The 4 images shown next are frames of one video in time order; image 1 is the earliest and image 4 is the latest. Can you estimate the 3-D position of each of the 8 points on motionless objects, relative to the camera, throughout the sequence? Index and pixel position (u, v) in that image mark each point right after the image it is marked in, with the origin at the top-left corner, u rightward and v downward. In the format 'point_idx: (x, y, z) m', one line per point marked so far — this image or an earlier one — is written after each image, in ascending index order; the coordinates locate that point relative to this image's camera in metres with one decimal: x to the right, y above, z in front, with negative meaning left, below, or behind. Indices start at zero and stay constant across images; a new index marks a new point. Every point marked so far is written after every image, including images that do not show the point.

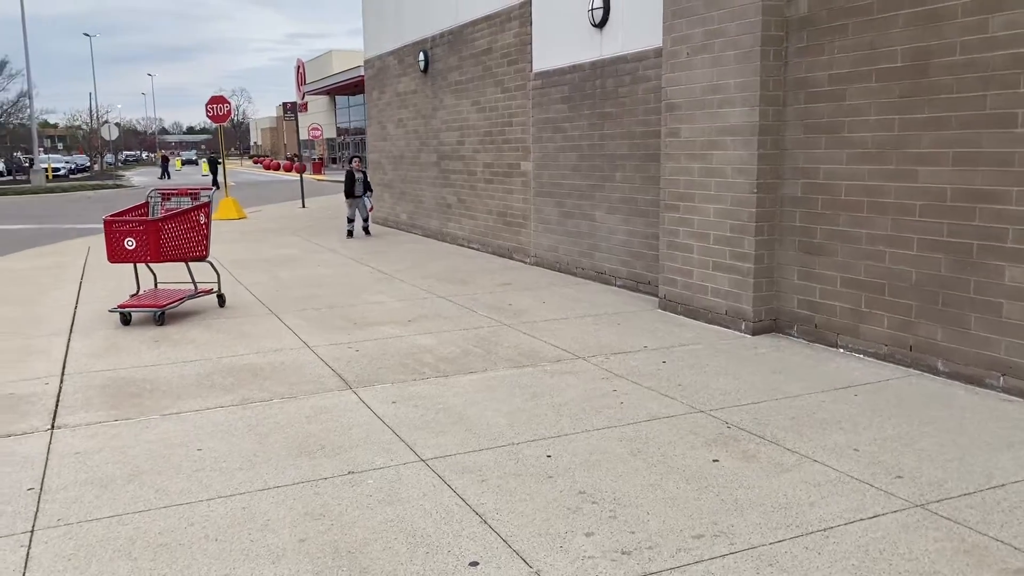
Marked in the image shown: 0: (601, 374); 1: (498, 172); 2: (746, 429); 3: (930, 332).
0: (+0.6, -0.6, +5.9) m
1: (-0.2, +1.6, +12.0) m
2: (+1.3, -0.8, +4.7) m
3: (+2.8, -0.3, +5.8) m
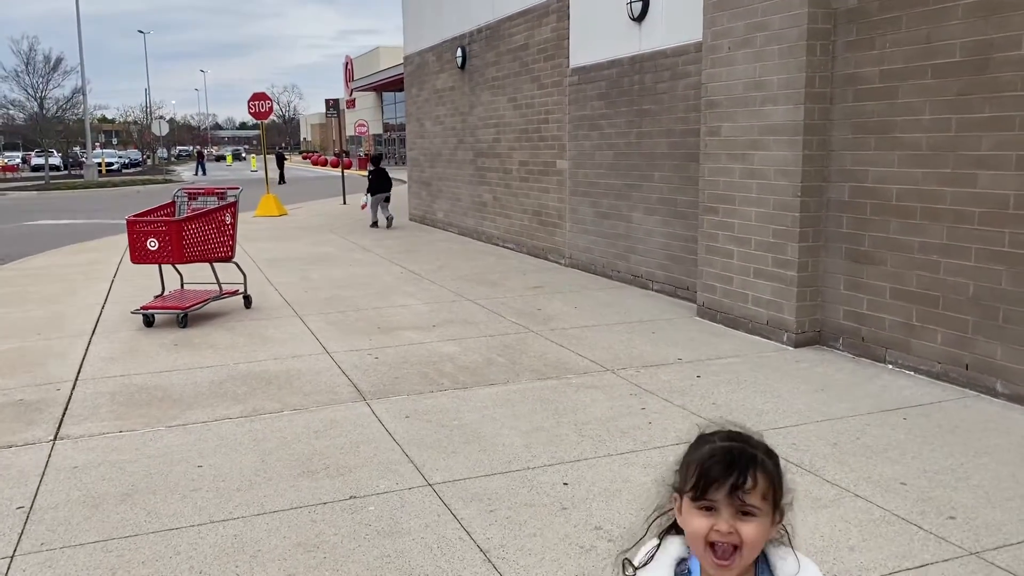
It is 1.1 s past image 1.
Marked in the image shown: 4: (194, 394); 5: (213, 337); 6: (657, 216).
0: (+0.8, -0.7, +5.6) m
1: (+0.3, +1.6, +11.6) m
2: (+1.4, -0.9, +4.4) m
3: (+3.0, -0.4, +5.3) m
4: (-2.1, -0.7, +5.6) m
5: (-2.5, -0.4, +7.3) m
6: (+1.5, +0.7, +8.9) m
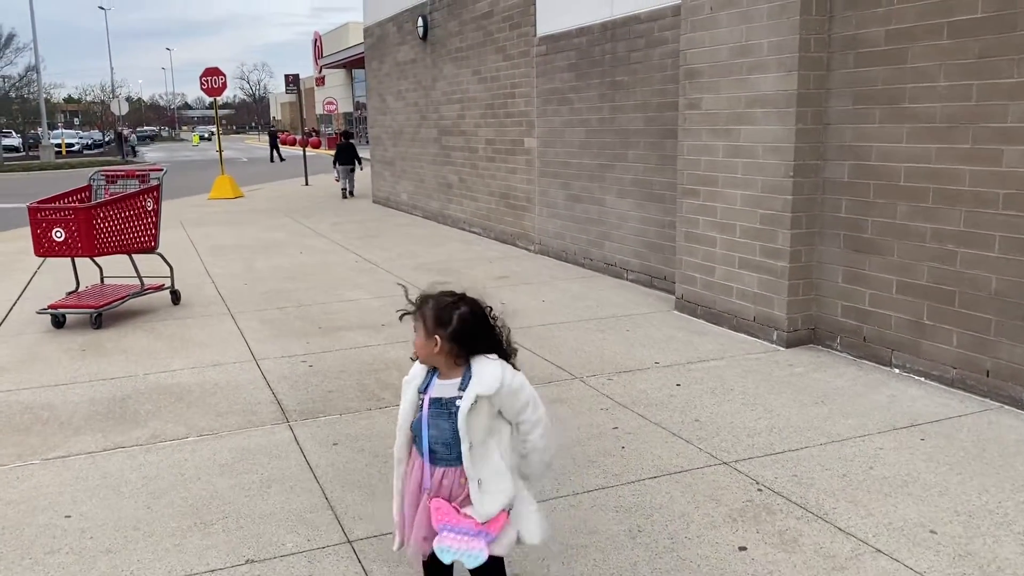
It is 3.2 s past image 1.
0: (+0.5, -0.6, +4.8) m
1: (-0.2, +1.7, +10.8) m
2: (+1.1, -0.9, +3.6) m
3: (+2.7, -0.4, +4.6) m
4: (-2.4, -0.7, +4.8) m
5: (-2.9, -0.4, +6.4) m
6: (+1.1, +0.8, +8.1) m
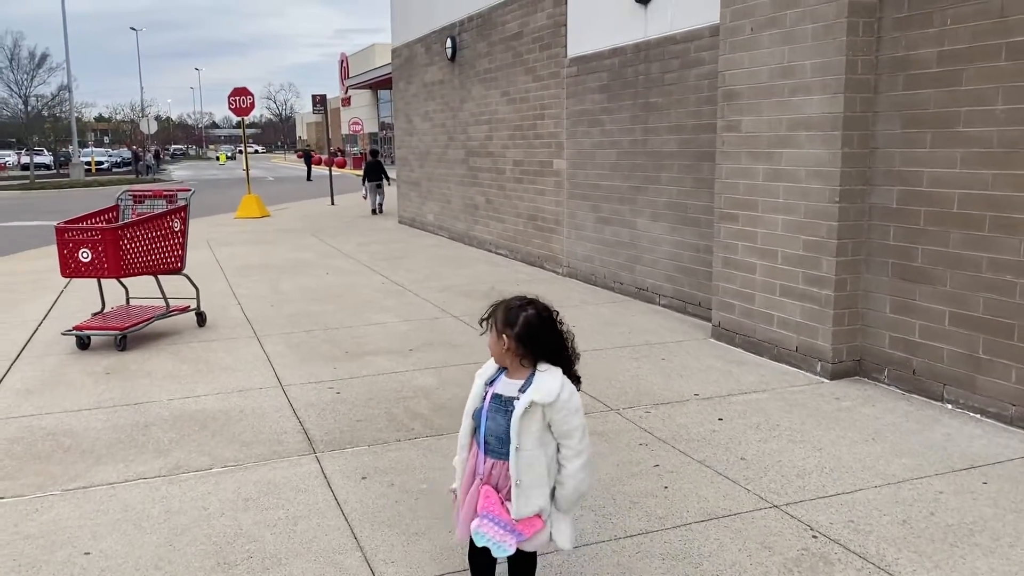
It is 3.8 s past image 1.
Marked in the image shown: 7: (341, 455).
0: (+0.7, -0.8, +4.6) m
1: (+0.2, +1.5, +10.6) m
2: (+1.3, -1.0, +3.4) m
3: (+2.9, -0.5, +4.3) m
4: (-2.2, -0.8, +4.6) m
5: (-2.6, -0.6, +6.3) m
6: (+1.4, +0.6, +7.9) m
7: (-0.9, -0.9, +4.4) m
